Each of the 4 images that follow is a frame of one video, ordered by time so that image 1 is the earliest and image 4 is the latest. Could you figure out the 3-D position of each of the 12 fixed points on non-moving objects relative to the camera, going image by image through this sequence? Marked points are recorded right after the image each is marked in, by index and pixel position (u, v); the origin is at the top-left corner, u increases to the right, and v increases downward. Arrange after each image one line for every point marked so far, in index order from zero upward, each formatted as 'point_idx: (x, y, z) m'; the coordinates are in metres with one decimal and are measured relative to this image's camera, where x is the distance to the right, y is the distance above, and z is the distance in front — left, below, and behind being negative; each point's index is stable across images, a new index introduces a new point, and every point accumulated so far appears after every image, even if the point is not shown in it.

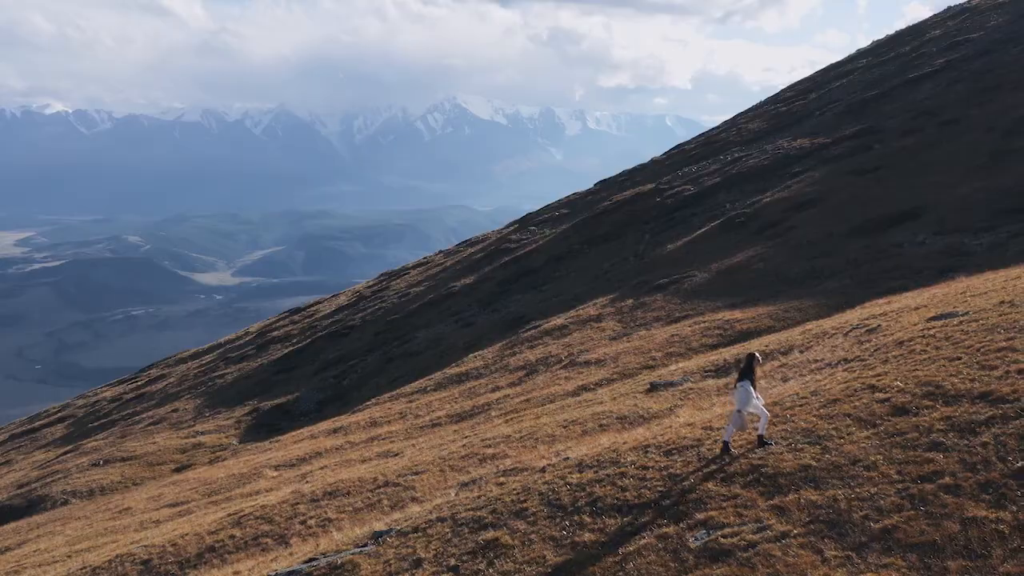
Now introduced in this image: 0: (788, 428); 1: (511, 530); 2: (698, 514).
0: (+7.4, -3.7, +18.5) m
1: (-0.1, -5.7, +16.2) m
2: (+3.9, -4.8, +14.8) m
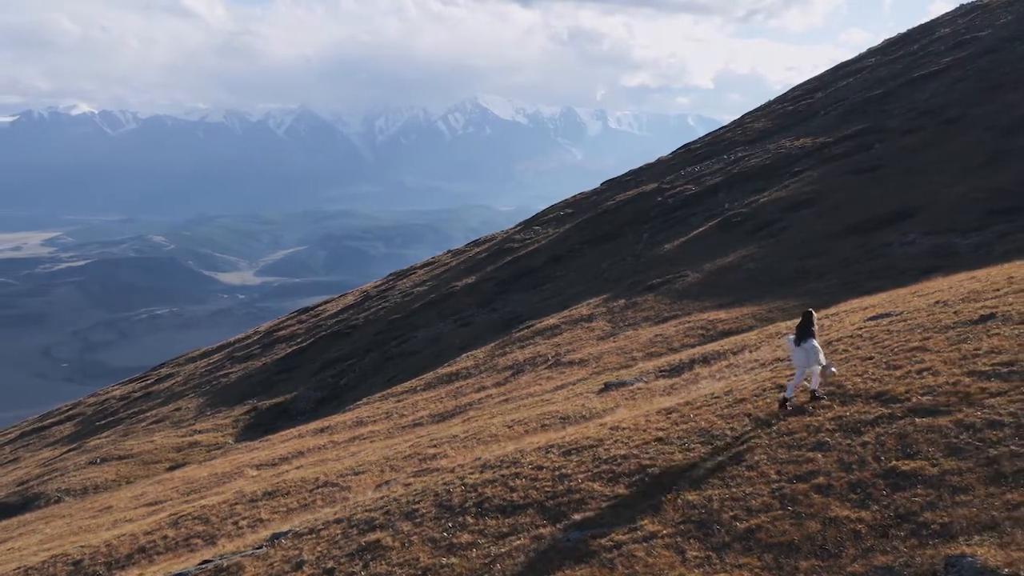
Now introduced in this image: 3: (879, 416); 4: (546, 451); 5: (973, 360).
0: (+4.7, -3.7, +18.5) m
1: (-2.7, -5.6, +16.0) m
2: (+1.3, -4.8, +14.7) m
3: (+8.6, -3.0, +16.3) m
4: (+0.9, -4.6, +19.4) m
5: (+12.7, -2.0, +19.0) m
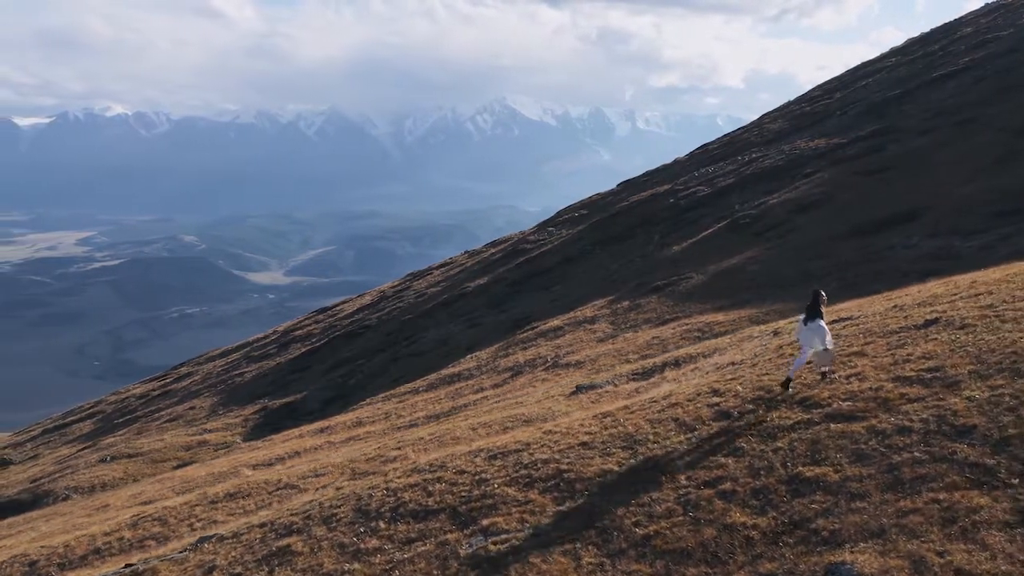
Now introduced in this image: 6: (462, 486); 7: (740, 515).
0: (+2.8, -3.8, +18.4) m
1: (-4.7, -5.7, +16.0) m
2: (-0.6, -4.9, +14.7) m
3: (+6.7, -3.1, +16.3) m
4: (-1.0, -4.7, +19.3) m
5: (+10.7, -2.1, +19.0) m
6: (-1.2, -4.8, +16.6) m
7: (+4.3, -4.3, +13.0) m
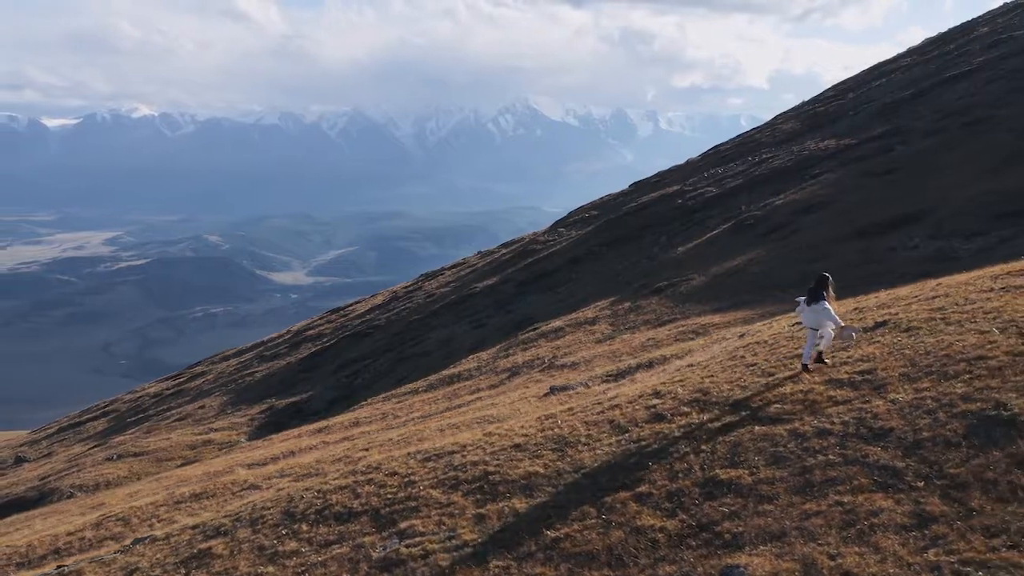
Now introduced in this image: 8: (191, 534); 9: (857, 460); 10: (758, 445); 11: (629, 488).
0: (+1.1, -3.9, +18.4) m
1: (-6.4, -5.8, +15.9) m
2: (-2.3, -5.0, +14.6) m
3: (+5.0, -3.2, +16.3) m
4: (-2.7, -4.7, +19.3) m
5: (+9.0, -2.2, +19.0) m
6: (-2.9, -4.8, +16.6) m
7: (+2.6, -4.3, +13.0) m
8: (-8.1, -6.2, +17.5) m
9: (+6.7, -3.3, +13.4) m
10: (+5.3, -3.4, +14.8) m
11: (+2.5, -4.1, +14.3) m
